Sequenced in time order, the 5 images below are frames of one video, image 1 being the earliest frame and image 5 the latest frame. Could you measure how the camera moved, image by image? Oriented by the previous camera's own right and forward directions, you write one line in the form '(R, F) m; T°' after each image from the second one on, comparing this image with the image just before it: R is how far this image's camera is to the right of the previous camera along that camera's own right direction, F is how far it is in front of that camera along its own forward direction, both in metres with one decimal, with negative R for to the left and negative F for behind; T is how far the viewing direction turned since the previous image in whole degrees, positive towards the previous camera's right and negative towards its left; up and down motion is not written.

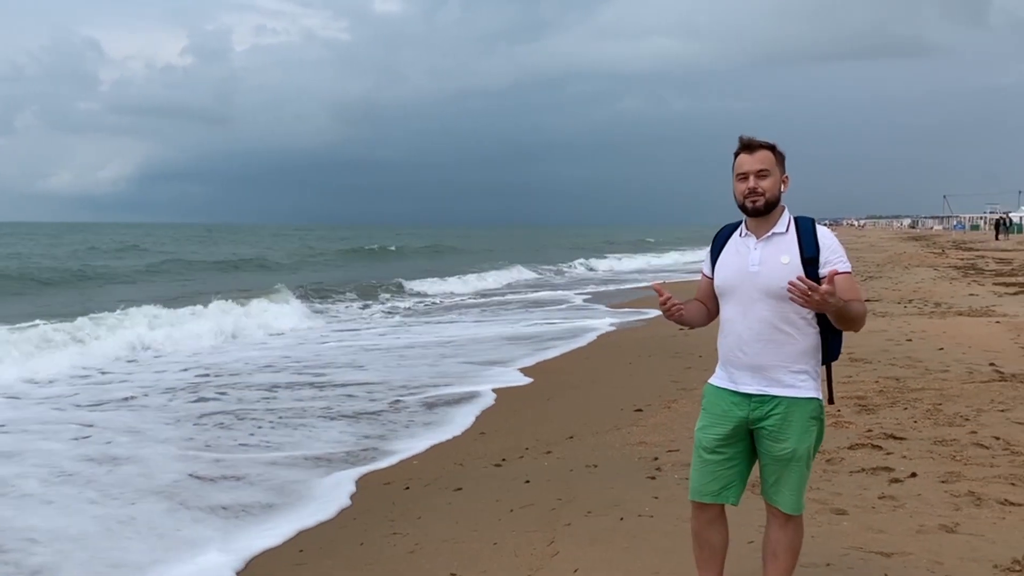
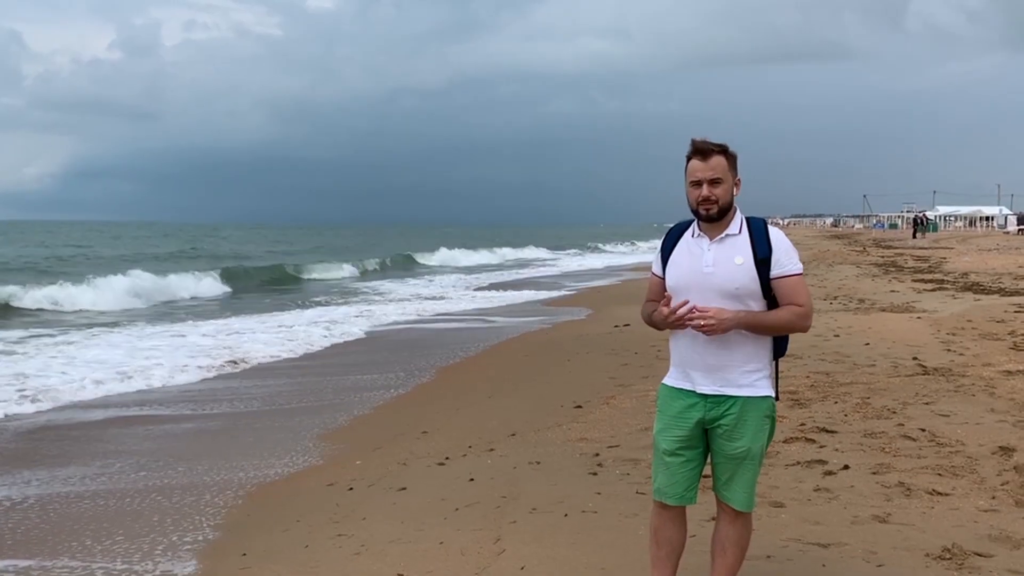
(-0.2, +0.1) m; +5°
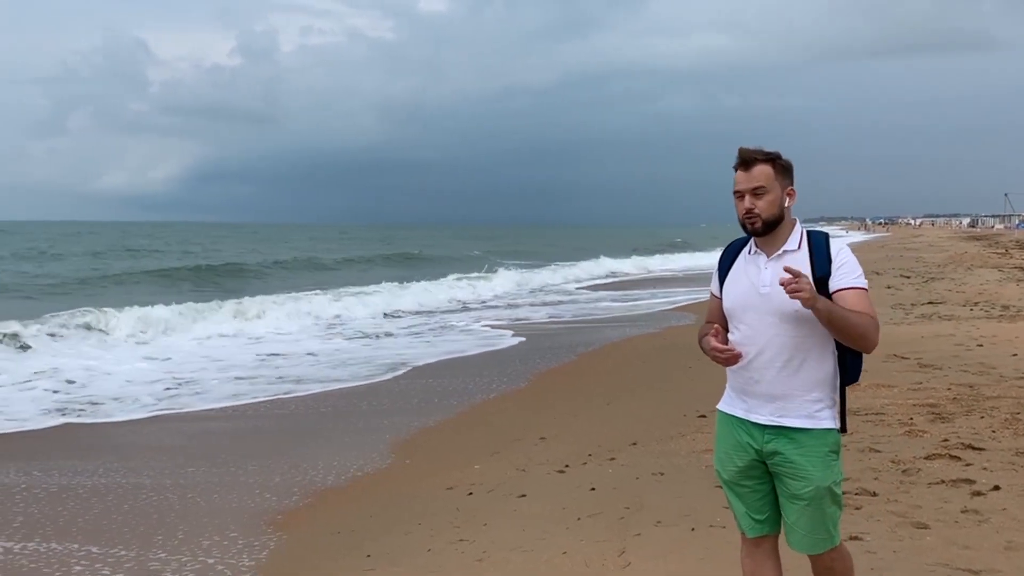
(-0.2, +0.1) m; -6°
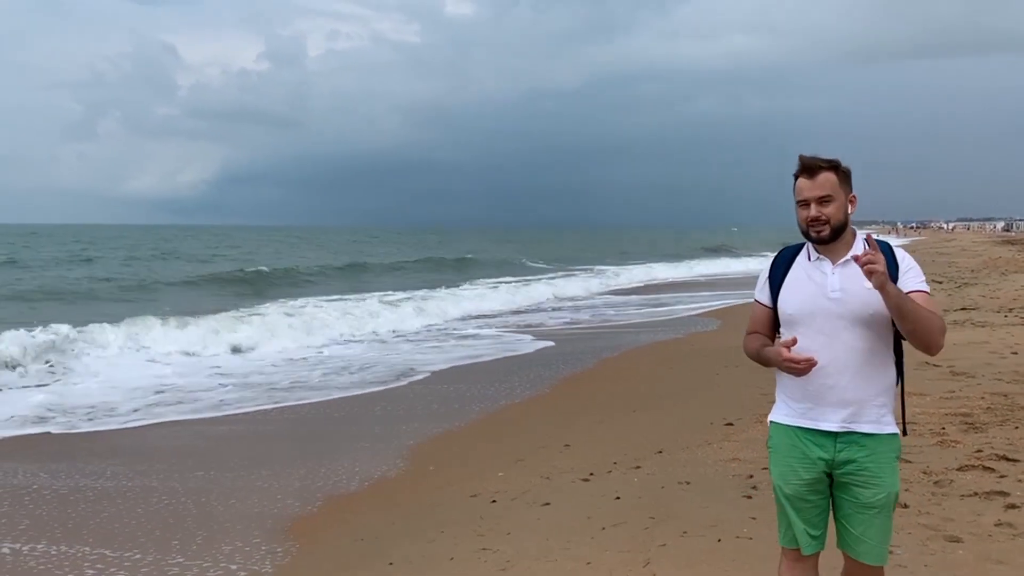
(0.0, 0.0) m; -2°
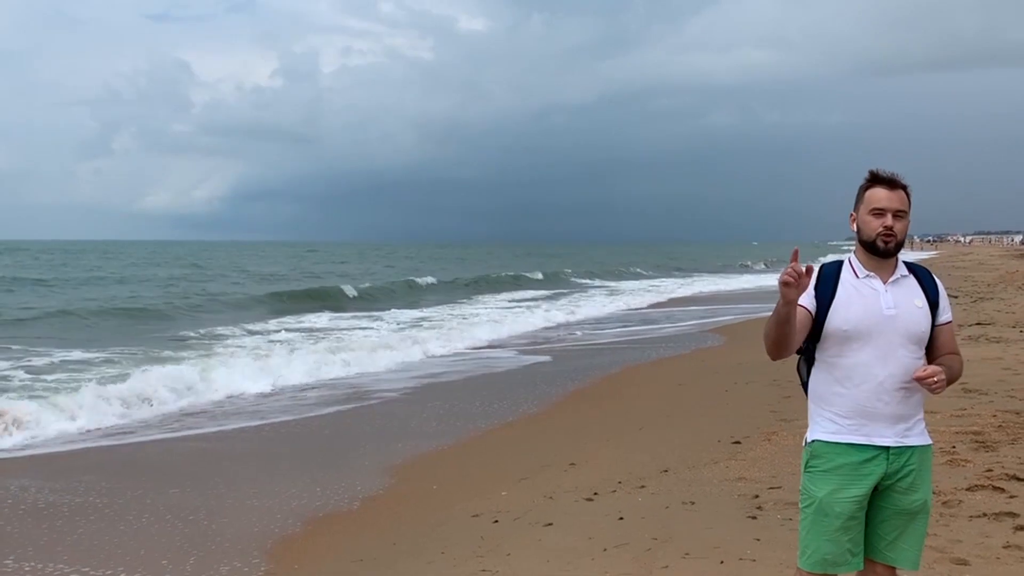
(+0.2, 0.0) m; -2°
